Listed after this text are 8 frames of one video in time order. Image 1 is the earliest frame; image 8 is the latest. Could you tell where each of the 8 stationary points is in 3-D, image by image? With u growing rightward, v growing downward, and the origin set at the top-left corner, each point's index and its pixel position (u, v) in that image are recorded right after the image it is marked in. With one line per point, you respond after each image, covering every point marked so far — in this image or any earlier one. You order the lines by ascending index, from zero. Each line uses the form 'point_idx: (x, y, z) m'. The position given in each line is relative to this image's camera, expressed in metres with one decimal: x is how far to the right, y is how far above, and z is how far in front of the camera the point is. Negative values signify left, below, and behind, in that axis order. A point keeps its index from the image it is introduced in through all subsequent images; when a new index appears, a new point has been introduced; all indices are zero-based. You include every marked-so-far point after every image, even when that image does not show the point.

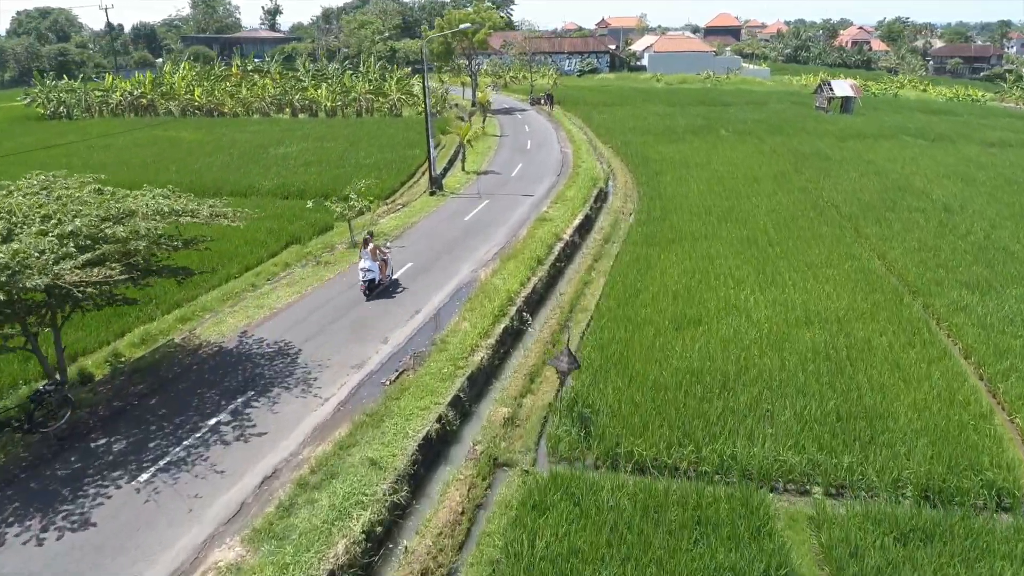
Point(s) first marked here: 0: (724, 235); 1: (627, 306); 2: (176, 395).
0: (+5.0, +1.2, +16.8) m
1: (+2.0, -0.3, +12.6) m
2: (-4.4, -1.4, +9.5) m
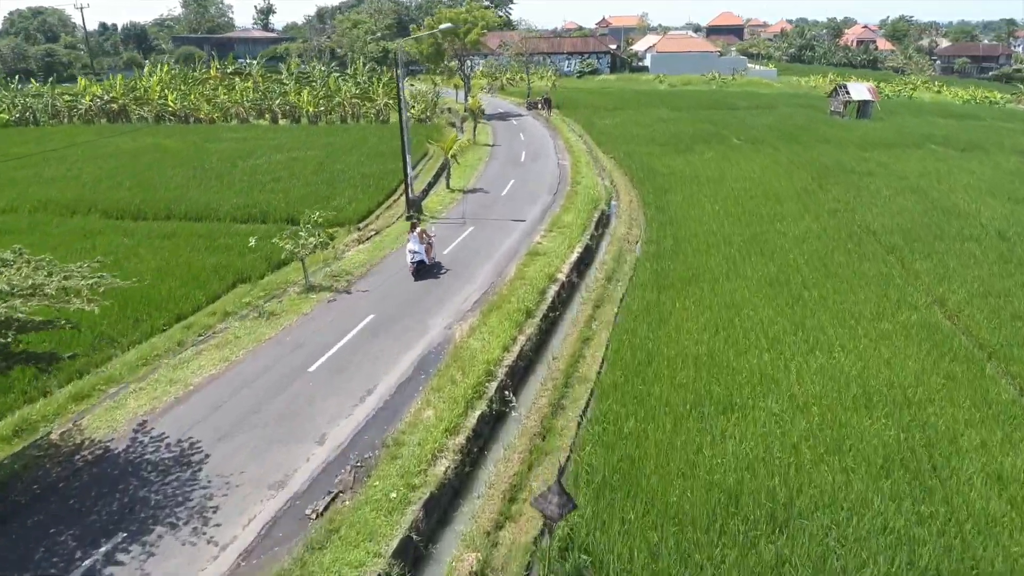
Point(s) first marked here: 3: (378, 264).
0: (+4.7, +0.3, +14.2) m
1: (+1.8, -1.3, +10.0) m
2: (-4.7, -2.4, +6.9) m
3: (-2.8, +0.5, +14.9) m
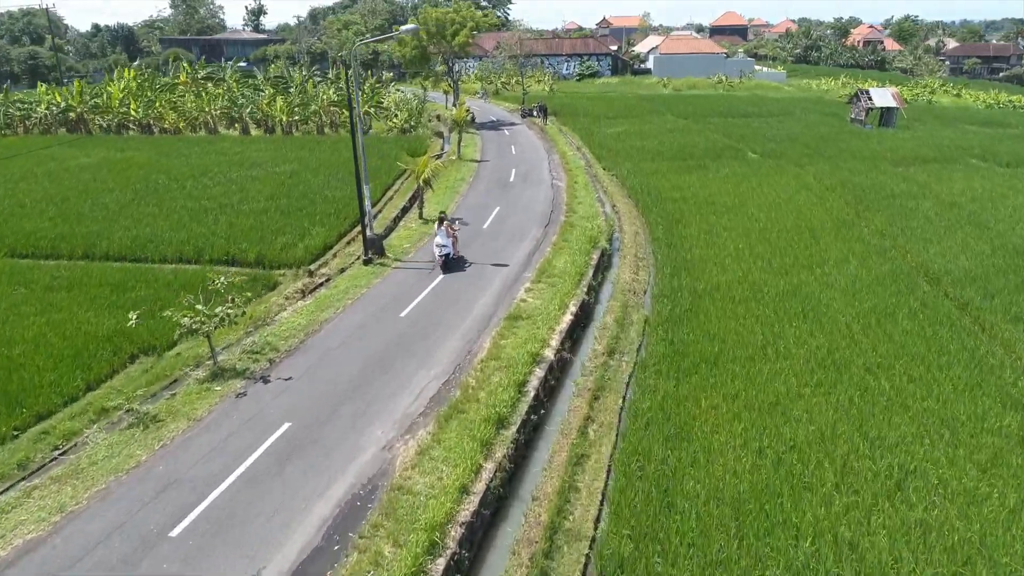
0: (+4.3, -0.9, +10.9) m
1: (+1.3, -2.5, +6.8) m
2: (-5.1, -3.6, +3.6) m
3: (-3.2, -0.8, +11.6) m
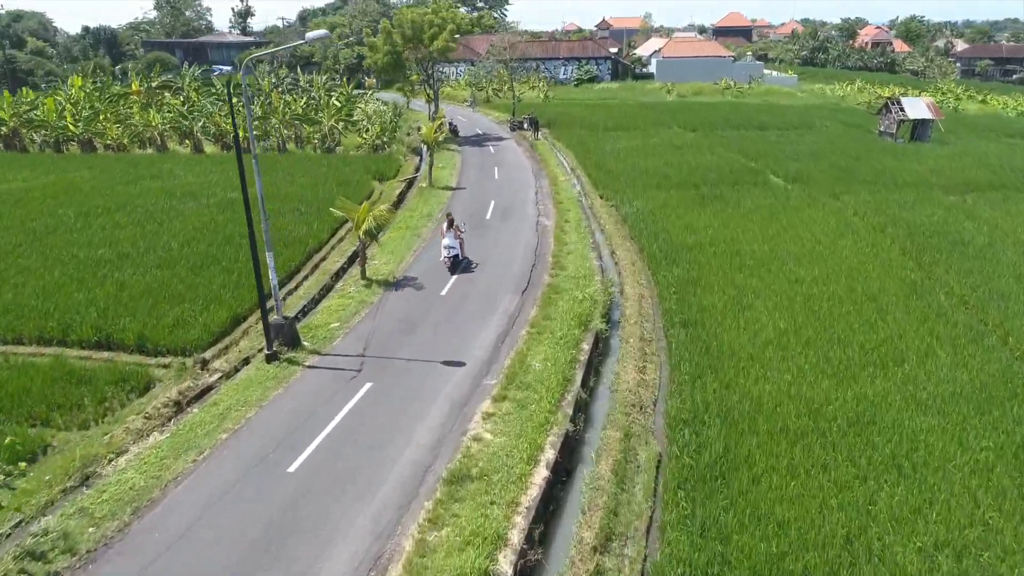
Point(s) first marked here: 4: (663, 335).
0: (+3.7, -2.5, +6.8) m
1: (+0.7, -4.1, +2.7) m
2: (-5.8, -5.2, -0.5) m
3: (-3.8, -2.3, +7.5) m
4: (+2.5, -0.8, +12.0) m
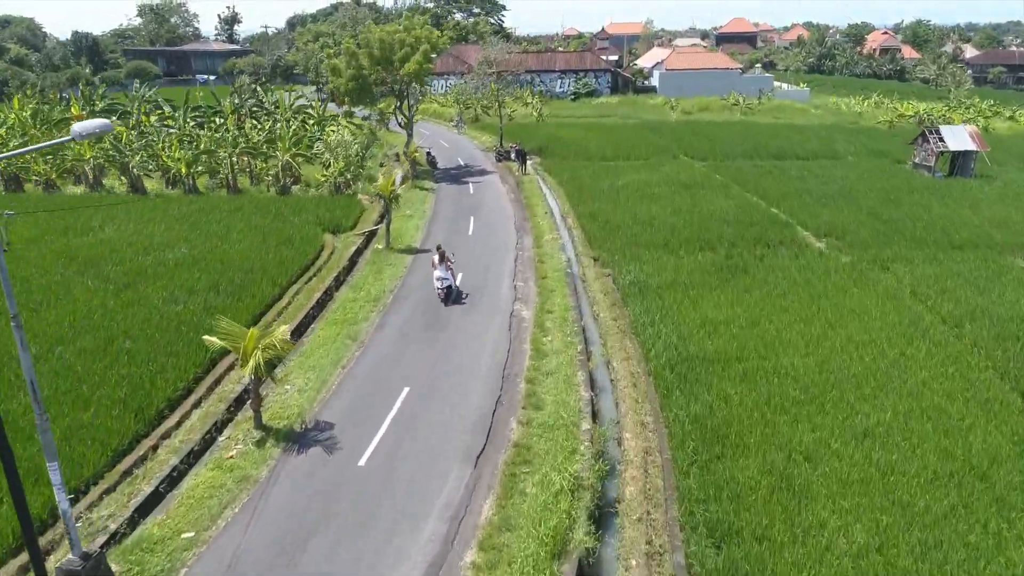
0: (+3.0, -4.6, +2.8) m
1: (0.0, -6.2, -1.4) m
2: (-6.4, -7.3, -4.5) m
3: (-4.5, -4.5, +3.5) m
4: (+1.9, -2.9, +8.0) m
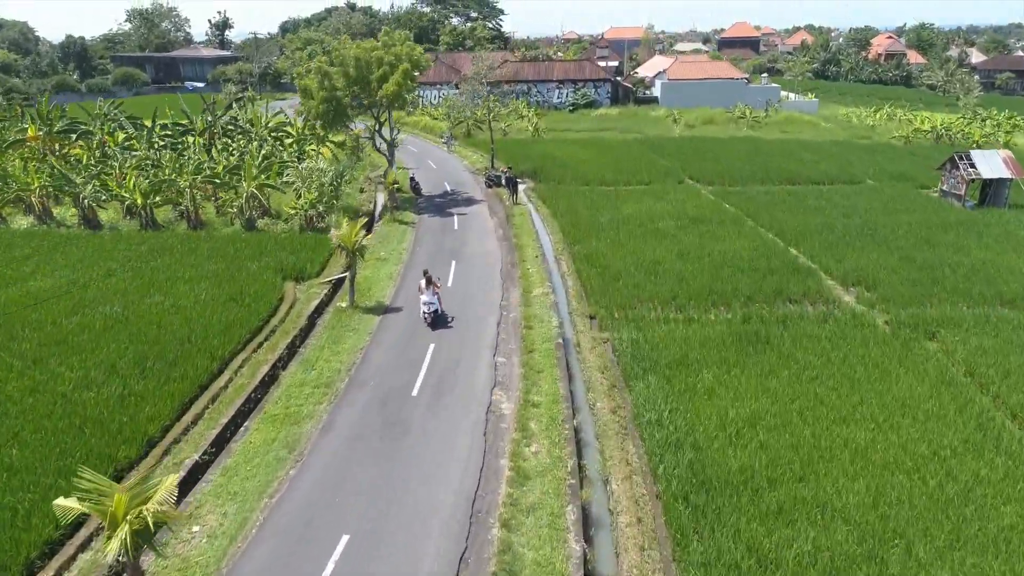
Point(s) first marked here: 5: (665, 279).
0: (+2.6, -6.1, +0.3) m
1: (-0.3, -7.6, -3.9) m
2: (-6.8, -8.7, -7.0) m
3: (-4.9, -5.9, +1.0) m
4: (+1.5, -4.4, +5.5) m
5: (+3.9, +0.3, +18.3) m
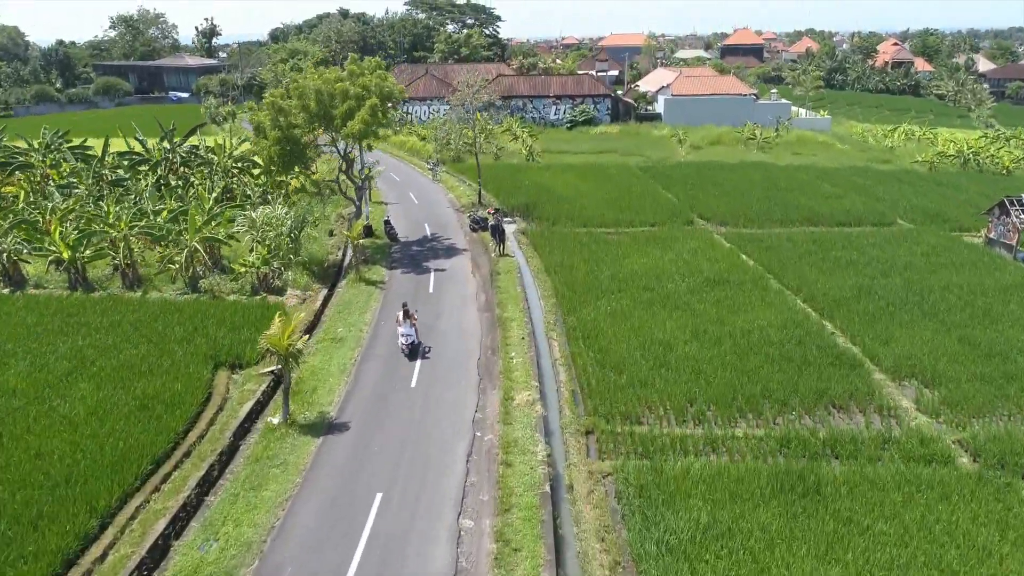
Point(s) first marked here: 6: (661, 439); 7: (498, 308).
0: (+2.2, -8.0, -3.1) m
1: (-0.7, -9.6, -7.2) m
2: (-7.2, -10.6, -10.4) m
3: (-5.3, -7.9, -2.3) m
4: (+1.1, -6.3, +2.1) m
5: (+3.5, -1.7, +15.0) m
6: (+2.7, -2.6, +12.6) m
7: (-0.3, -0.5, +18.4) m
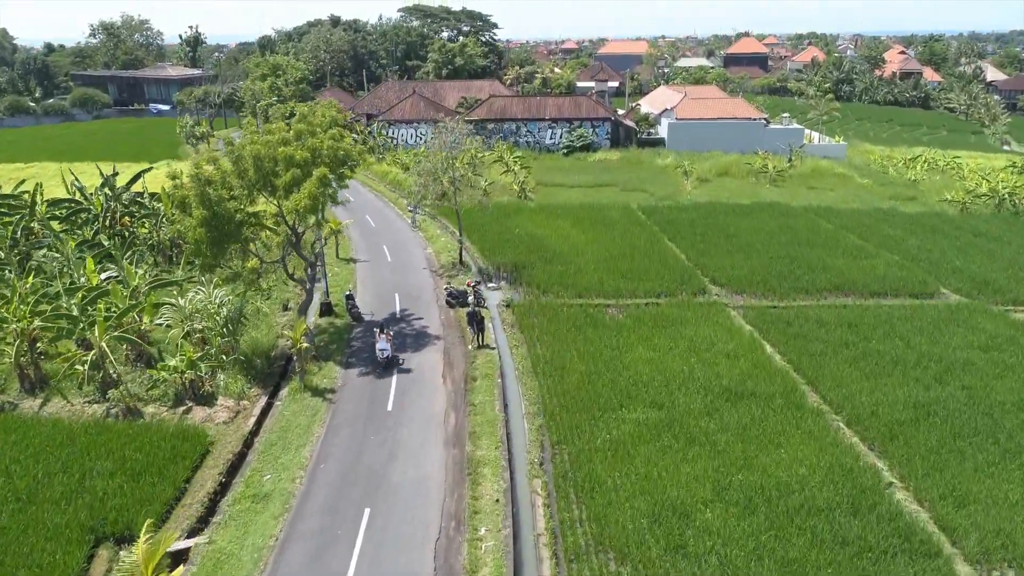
0: (+1.7, -10.6, -6.7) m
1: (-1.2, -12.2, -10.9) m
2: (-7.7, -13.2, -14.0) m
3: (-5.8, -10.5, -6.0) m
4: (+0.6, -9.0, -1.5) m
5: (+3.0, -4.3, +11.3) m
6: (+2.2, -5.2, +9.0) m
7: (-0.8, -3.2, +14.8) m
